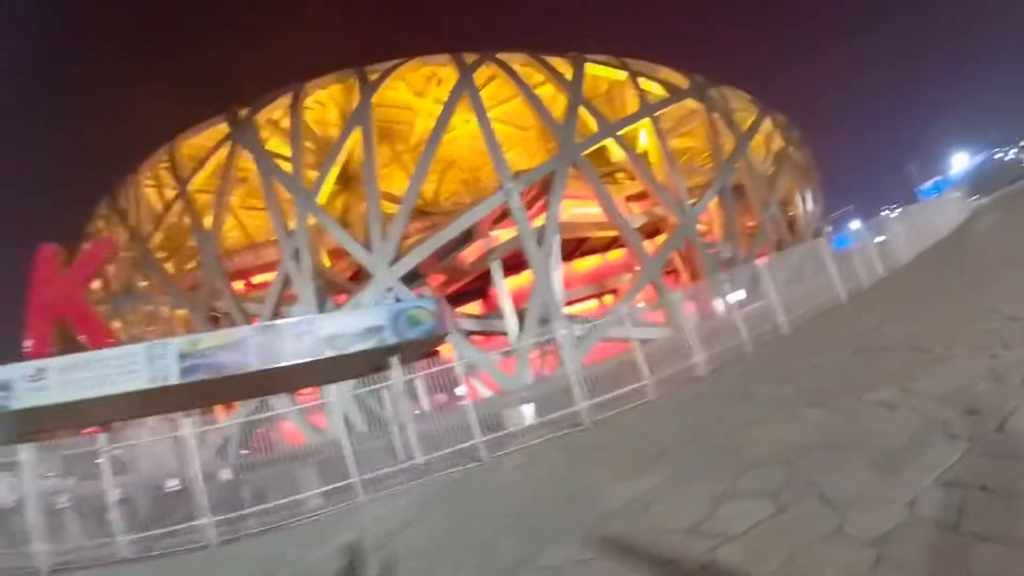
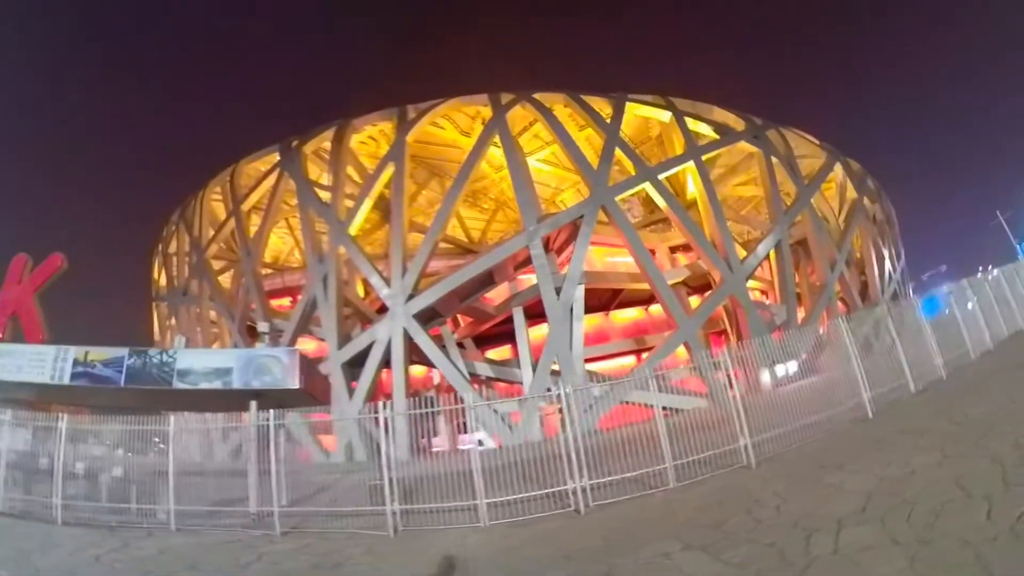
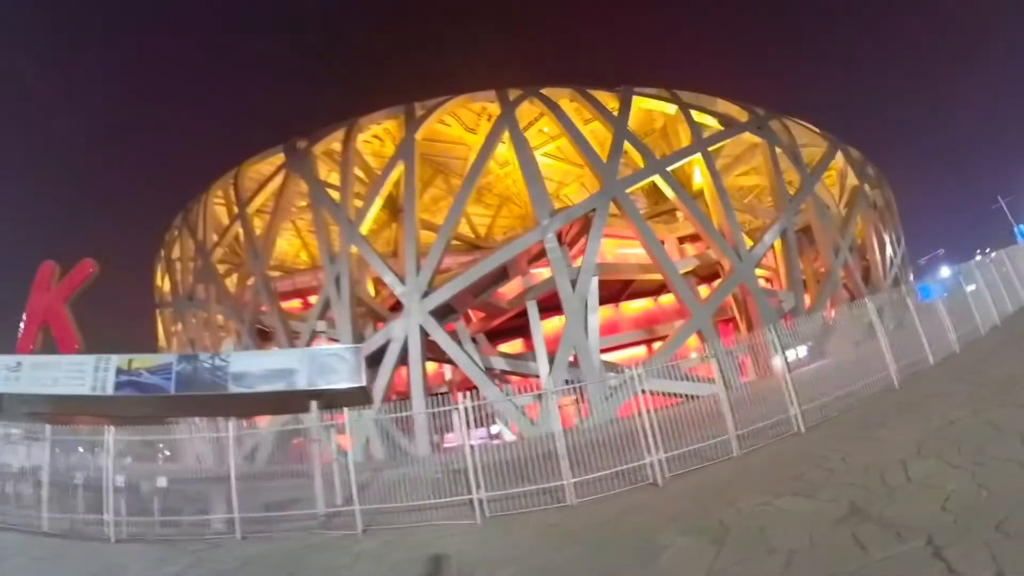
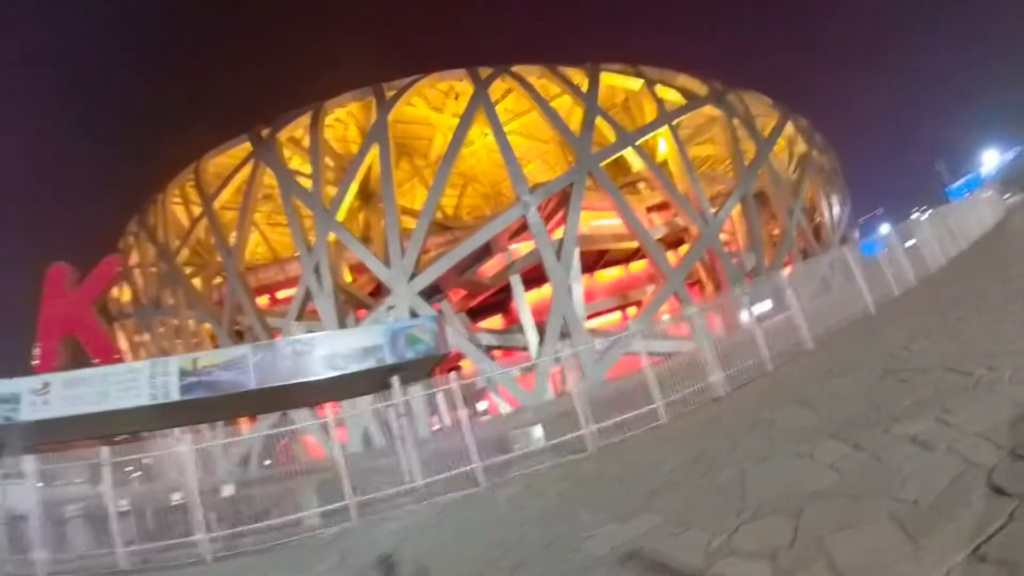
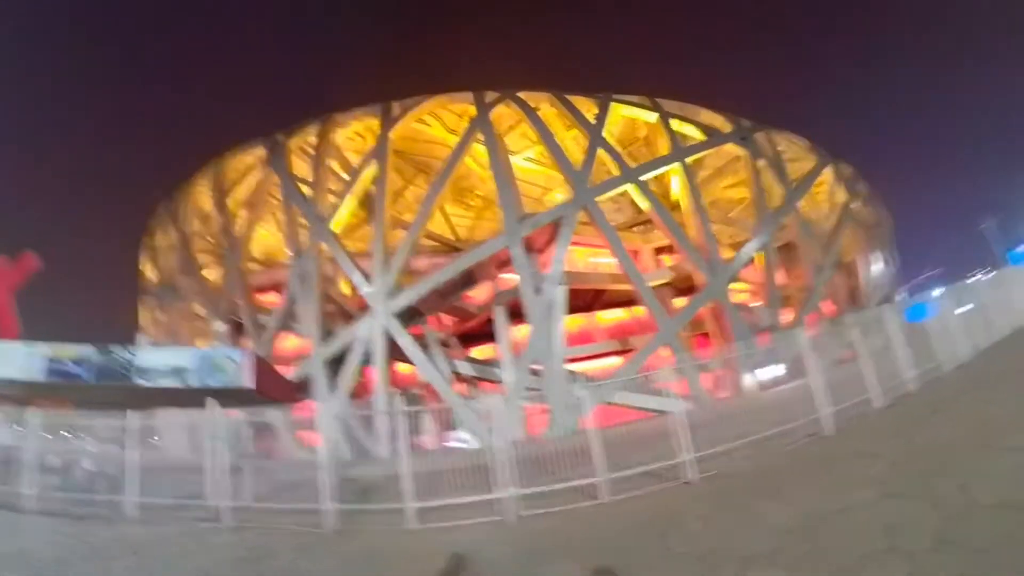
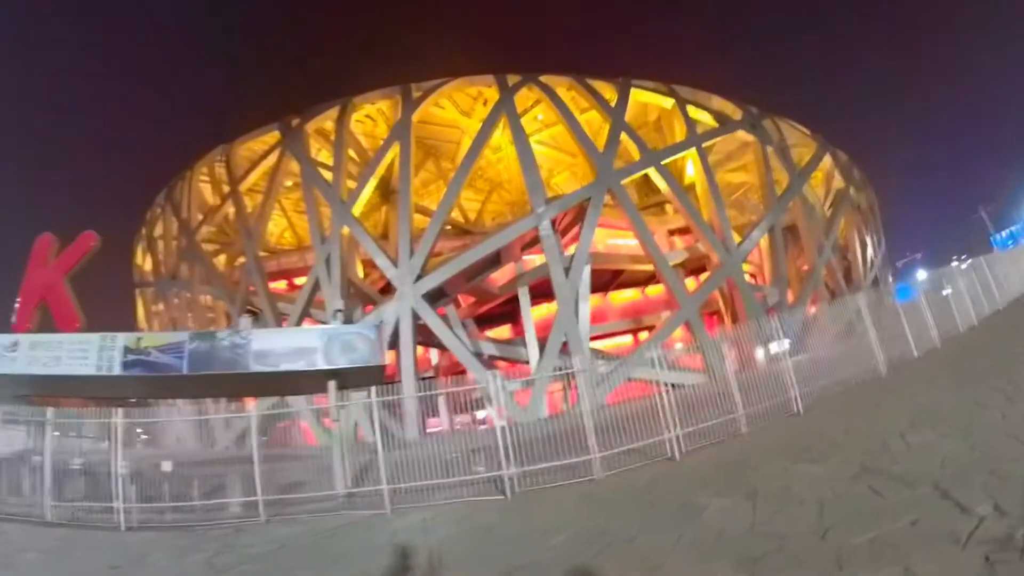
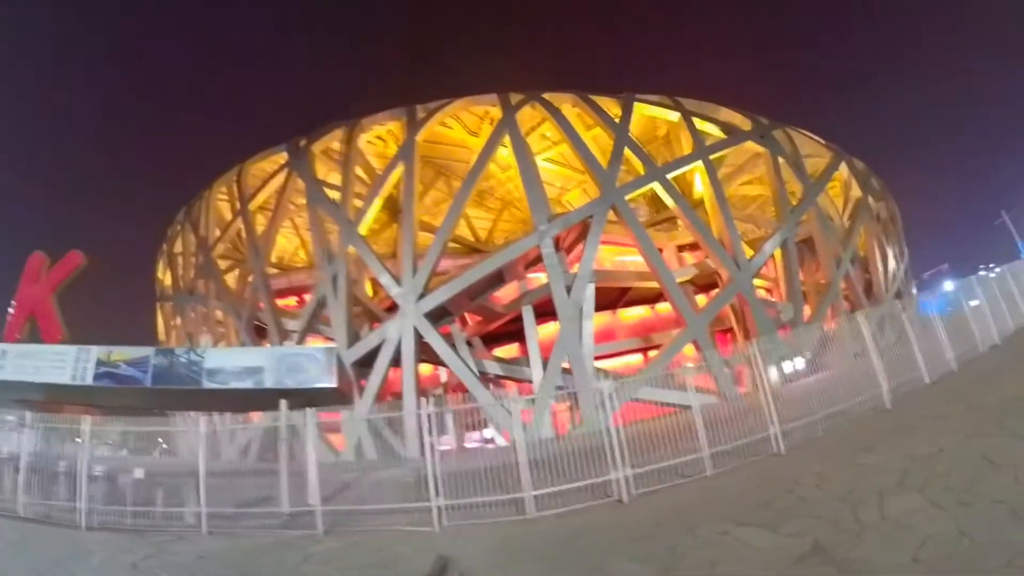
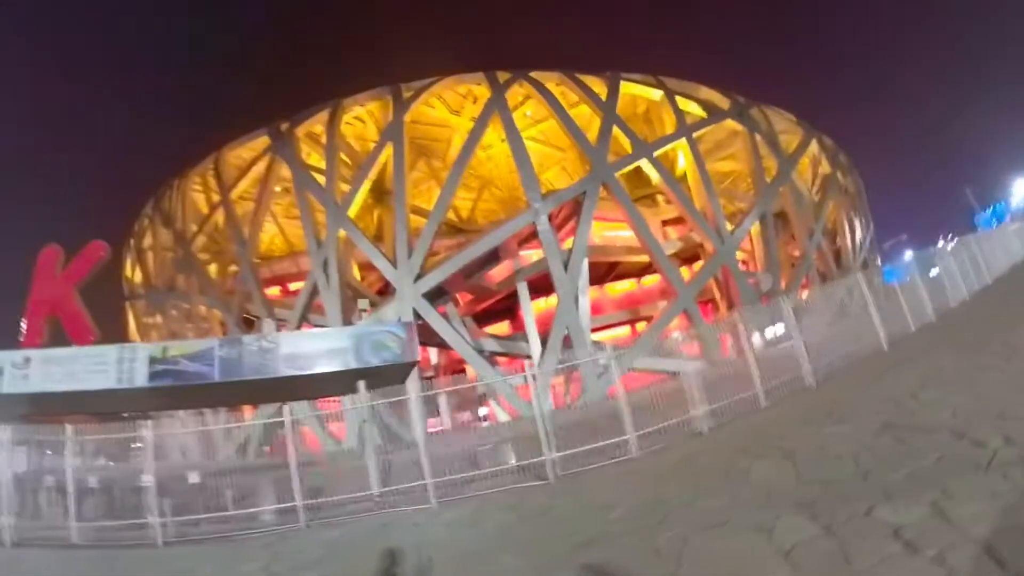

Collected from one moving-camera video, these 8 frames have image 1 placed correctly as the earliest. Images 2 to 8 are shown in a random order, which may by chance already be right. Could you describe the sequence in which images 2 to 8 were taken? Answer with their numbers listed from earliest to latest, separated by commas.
4, 8, 6, 3, 7, 2, 5
